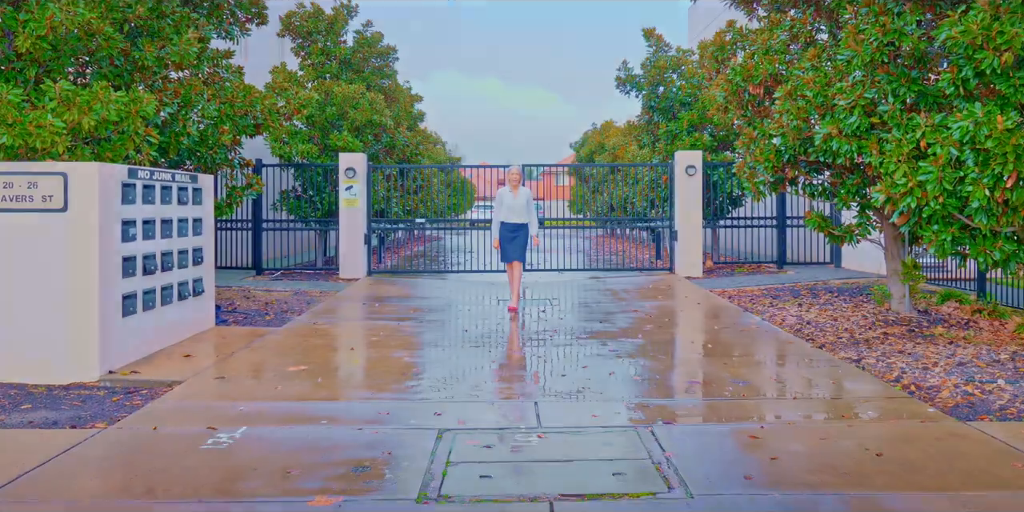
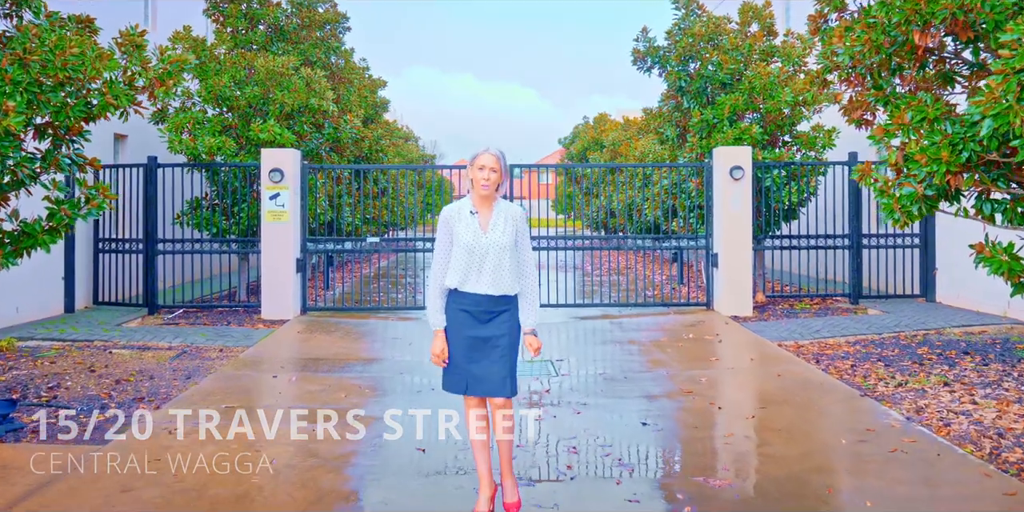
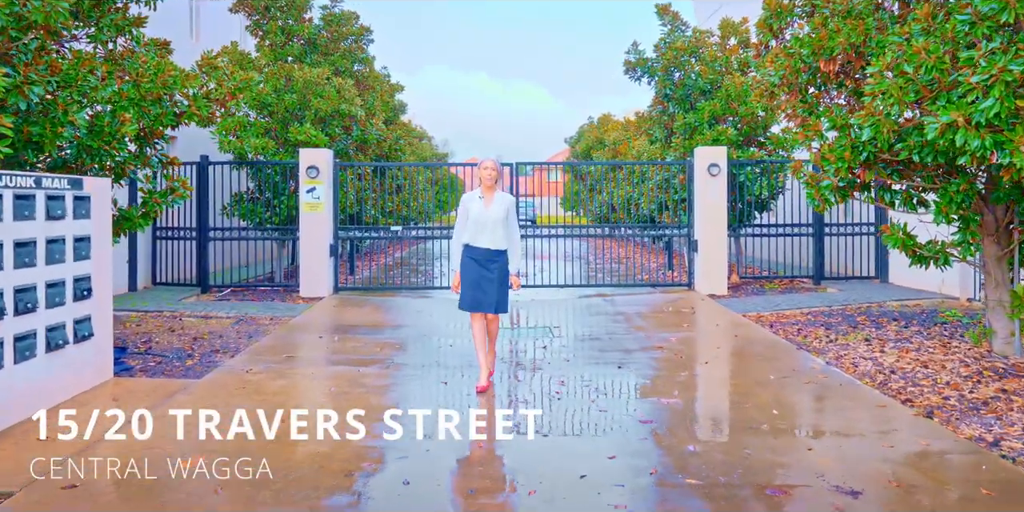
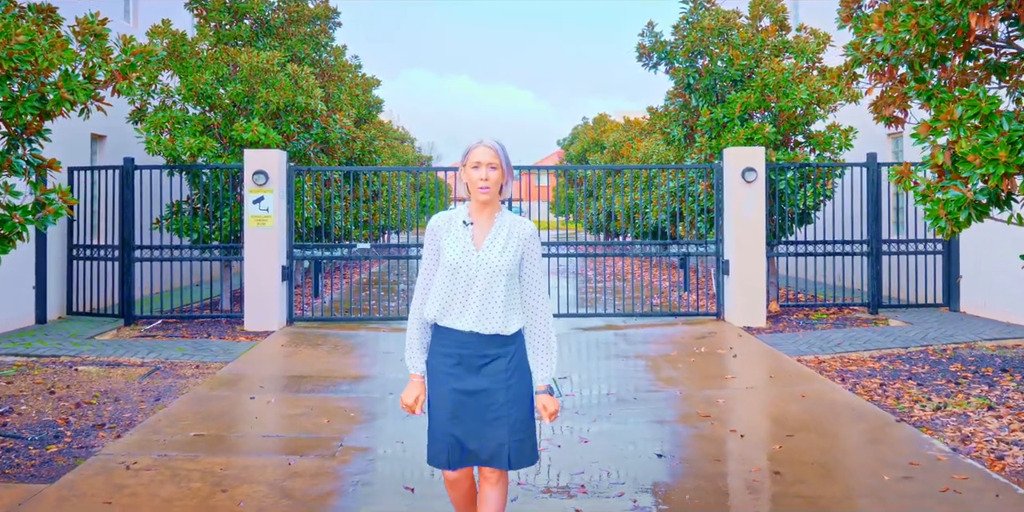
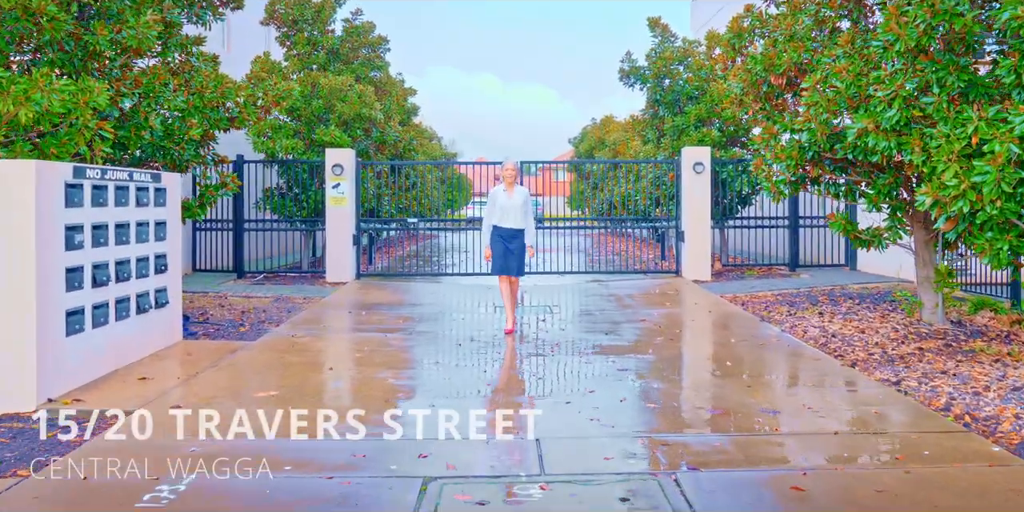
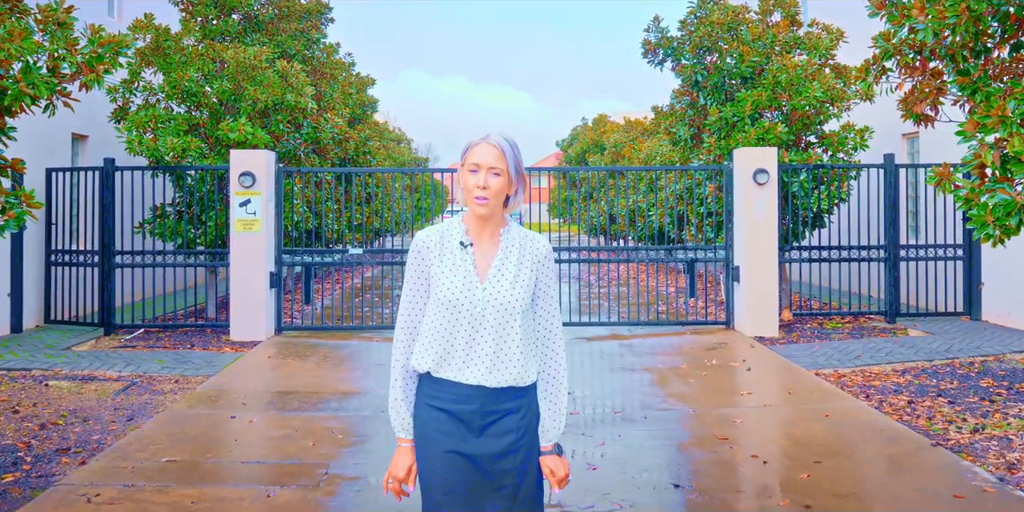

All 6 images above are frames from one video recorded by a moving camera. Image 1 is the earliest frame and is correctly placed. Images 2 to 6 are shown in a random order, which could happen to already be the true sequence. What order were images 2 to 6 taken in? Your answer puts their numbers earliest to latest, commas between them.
5, 3, 2, 4, 6
